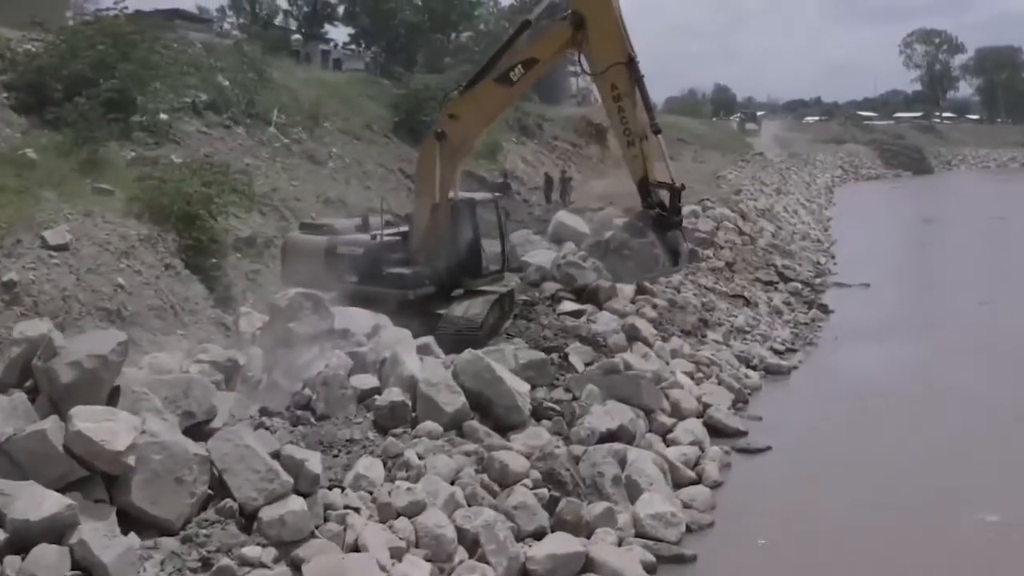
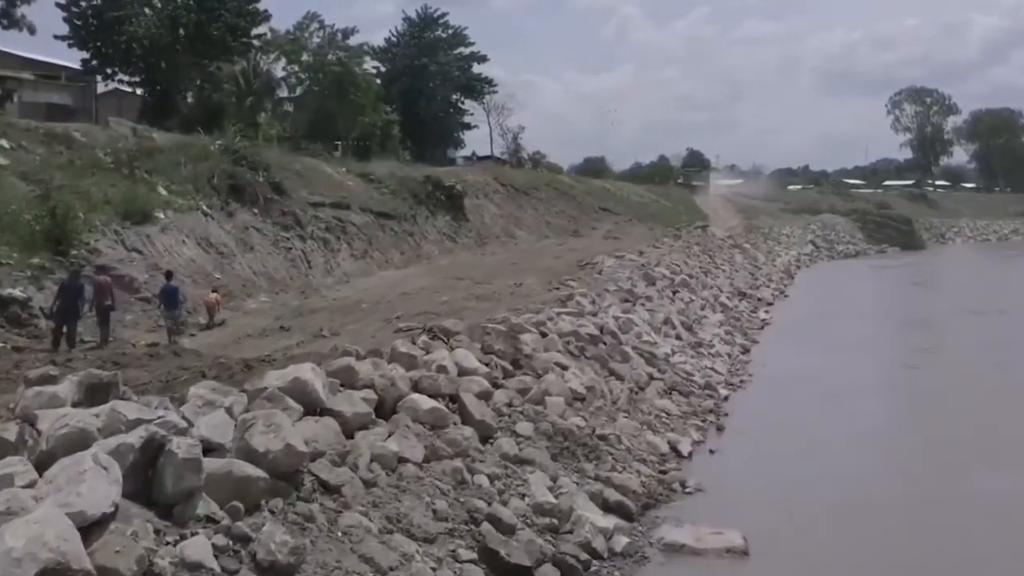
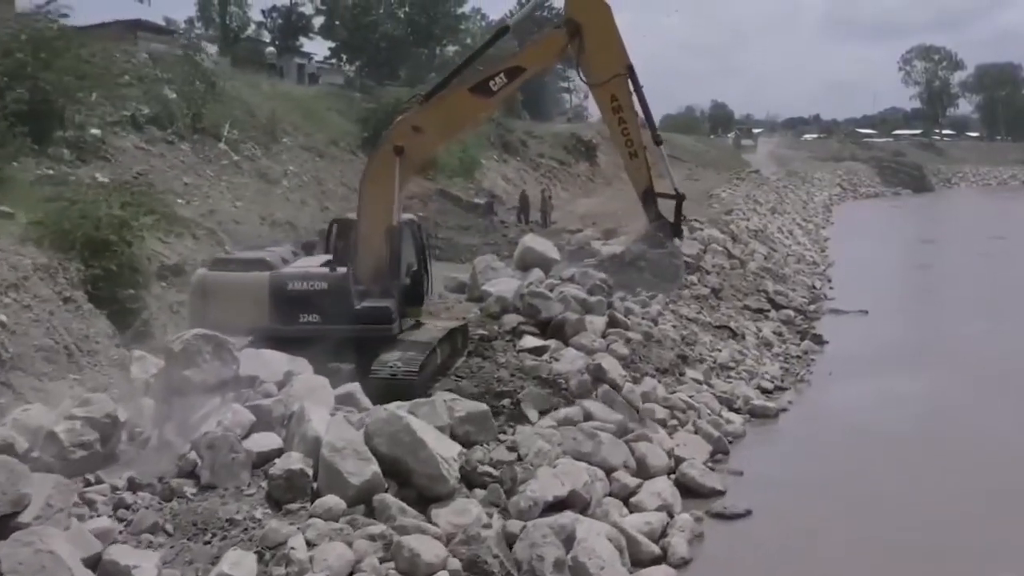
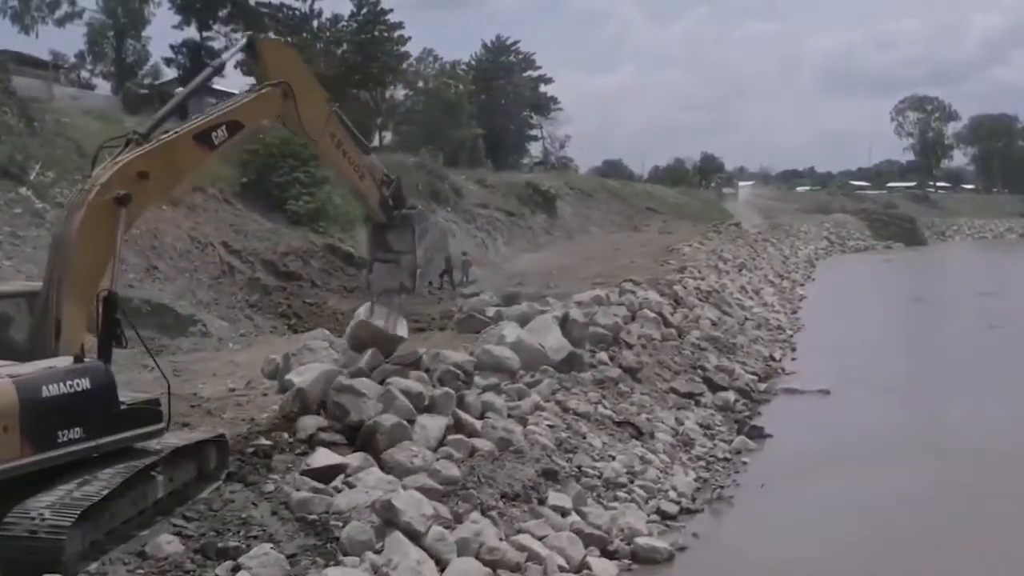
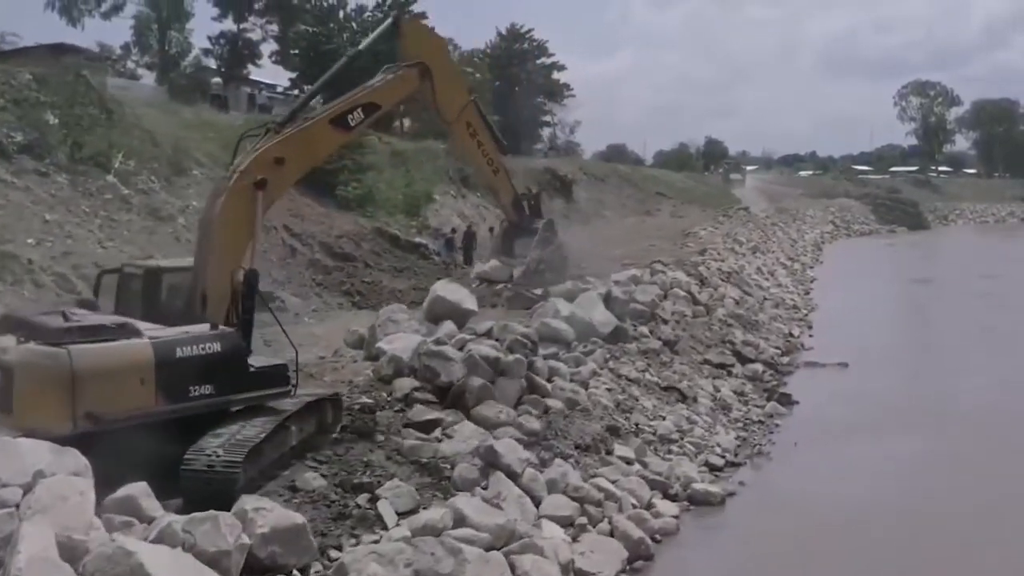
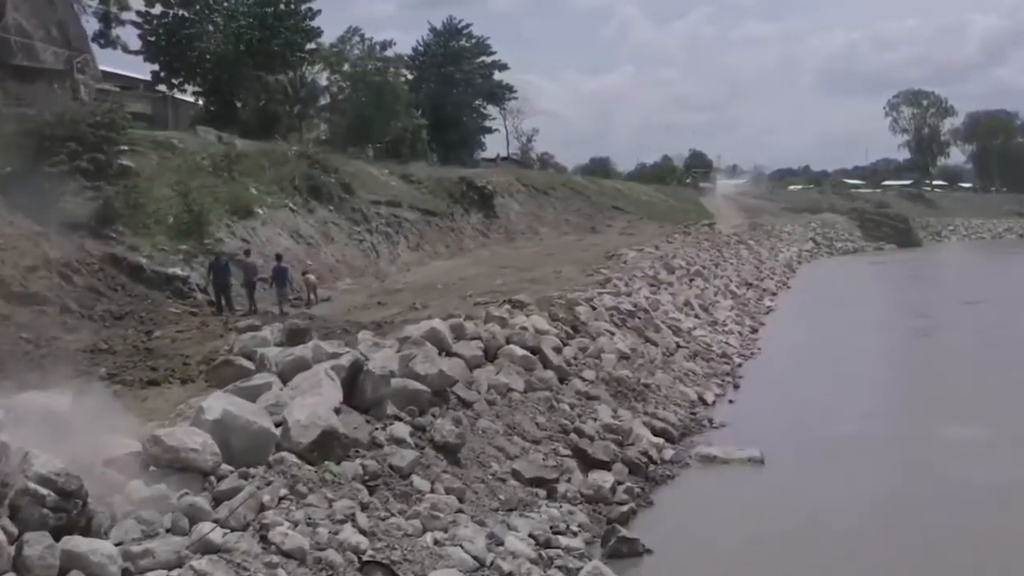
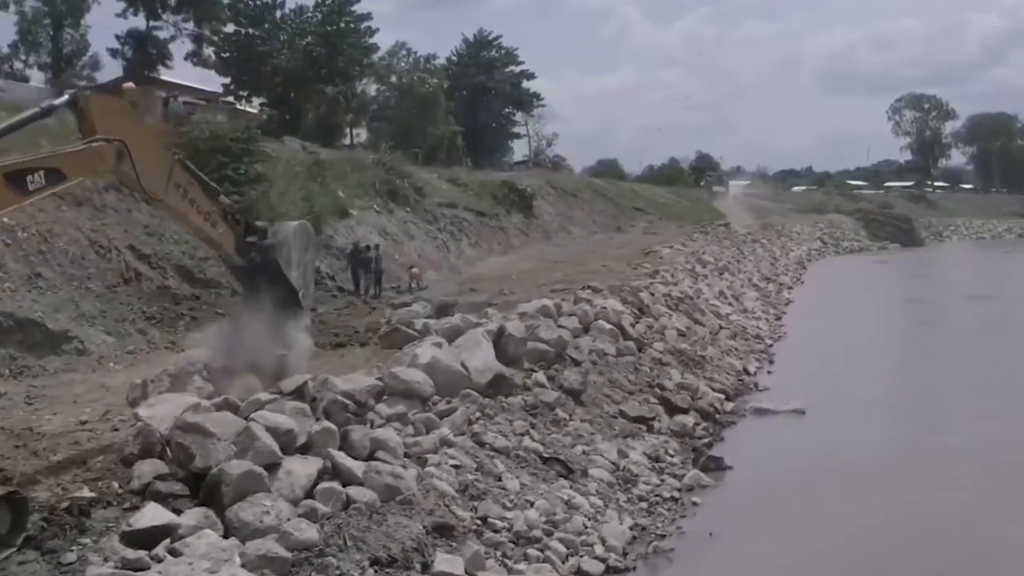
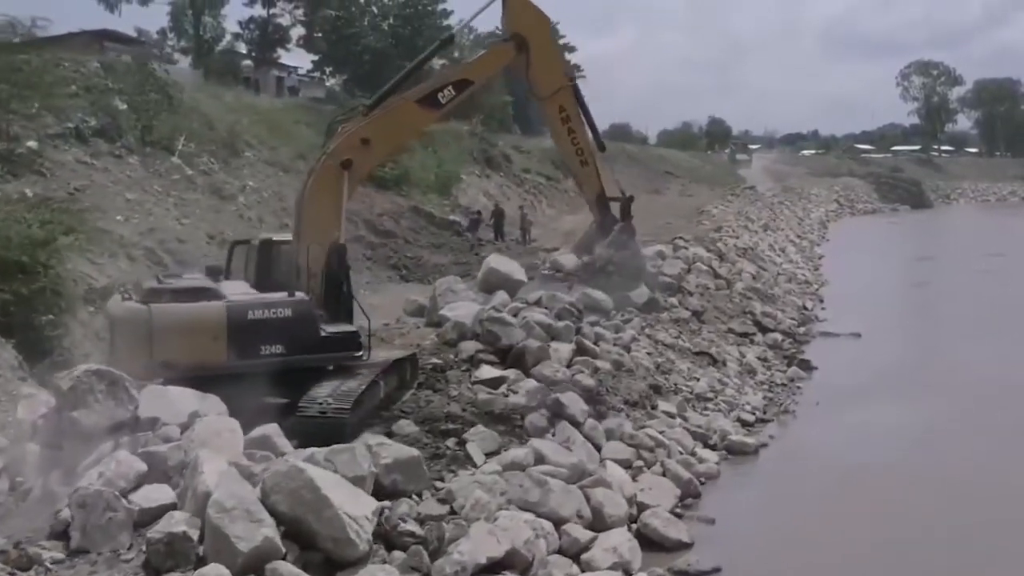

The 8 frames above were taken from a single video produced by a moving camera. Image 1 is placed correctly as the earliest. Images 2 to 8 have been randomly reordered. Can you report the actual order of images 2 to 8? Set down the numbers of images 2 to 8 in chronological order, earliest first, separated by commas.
3, 8, 5, 4, 7, 6, 2
